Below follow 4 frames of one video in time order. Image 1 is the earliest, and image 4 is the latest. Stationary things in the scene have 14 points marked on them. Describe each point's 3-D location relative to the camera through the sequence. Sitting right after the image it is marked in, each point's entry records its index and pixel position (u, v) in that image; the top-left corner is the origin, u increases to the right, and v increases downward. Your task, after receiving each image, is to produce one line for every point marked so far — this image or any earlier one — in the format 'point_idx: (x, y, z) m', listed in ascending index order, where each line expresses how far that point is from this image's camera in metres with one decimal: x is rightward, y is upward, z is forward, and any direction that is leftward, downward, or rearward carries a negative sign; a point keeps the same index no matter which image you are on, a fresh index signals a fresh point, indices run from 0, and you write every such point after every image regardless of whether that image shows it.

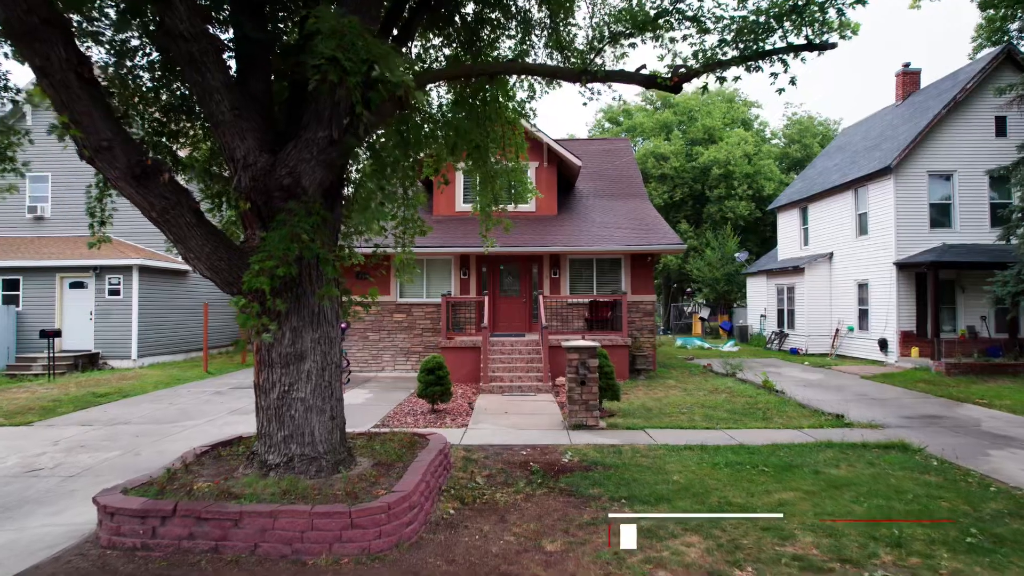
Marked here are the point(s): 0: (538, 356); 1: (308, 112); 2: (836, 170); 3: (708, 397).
0: (+0.4, -1.1, +10.9) m
1: (-1.3, +1.2, +4.4) m
2: (+7.9, +2.9, +16.3) m
3: (+2.7, -1.5, +9.4) m
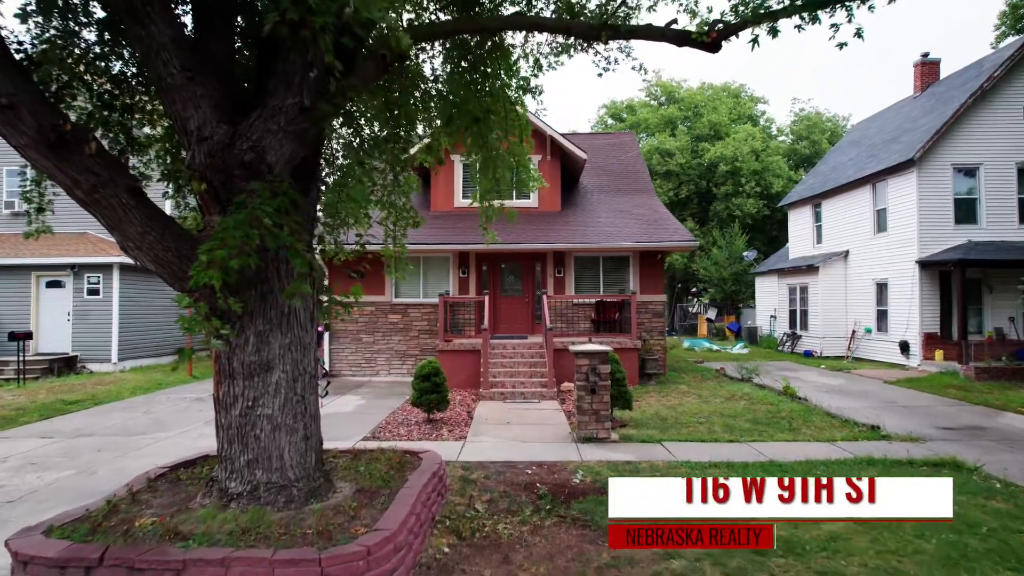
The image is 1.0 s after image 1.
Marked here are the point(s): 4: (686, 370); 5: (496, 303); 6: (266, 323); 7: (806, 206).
0: (+0.5, -1.1, +10.3) m
1: (-1.3, +1.2, +3.7) m
2: (+7.9, +2.9, +15.7) m
3: (+2.8, -1.5, +8.8) m
4: (+3.2, -1.5, +12.5) m
5: (-0.3, -0.3, +12.5) m
6: (-1.4, -0.2, +3.7) m
7: (+7.8, +2.2, +17.8) m
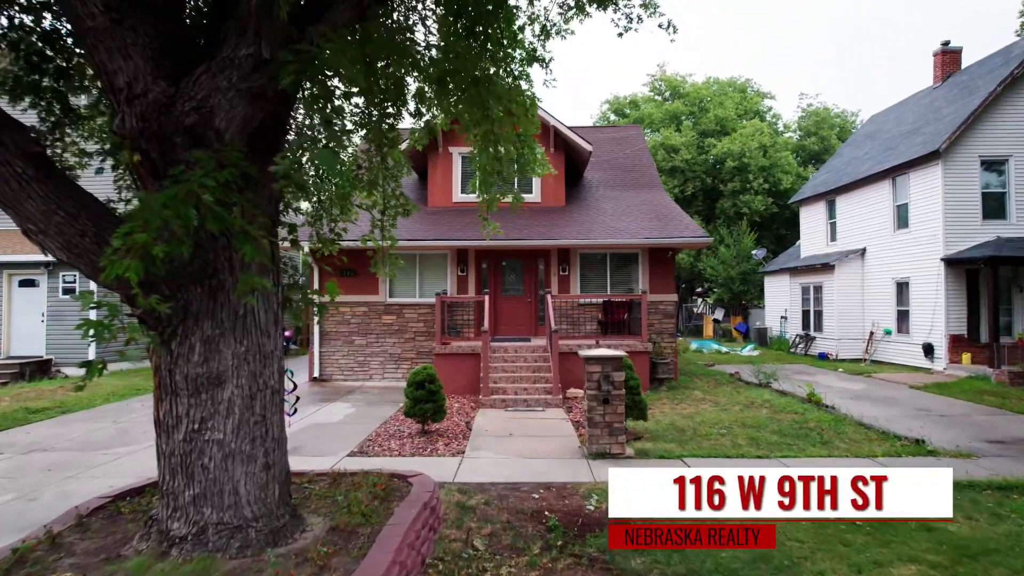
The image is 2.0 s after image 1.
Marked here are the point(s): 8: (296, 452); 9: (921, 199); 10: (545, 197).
0: (+0.5, -1.1, +9.6) m
1: (-1.3, +1.2, +3.0) m
2: (+7.9, +2.9, +15.0) m
3: (+2.8, -1.5, +8.1) m
4: (+3.3, -1.5, +11.8) m
5: (-0.3, -0.3, +11.8) m
6: (-1.3, -0.2, +3.0) m
7: (+7.8, +2.2, +17.1) m
8: (-2.0, -1.5, +6.4) m
9: (+7.6, +1.7, +12.5) m
10: (+0.6, +1.8, +13.0) m
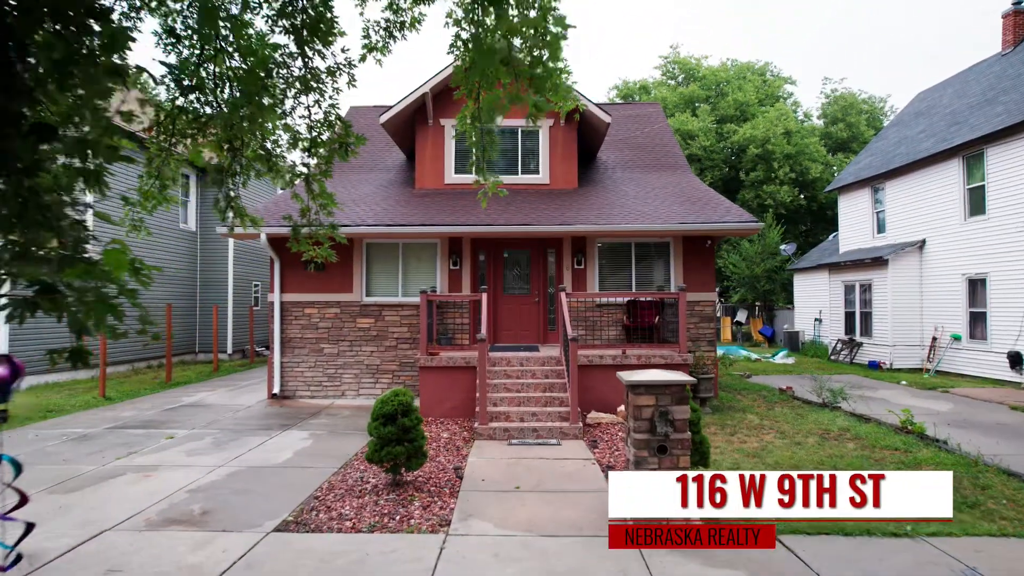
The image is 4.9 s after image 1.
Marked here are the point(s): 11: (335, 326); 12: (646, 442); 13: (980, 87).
0: (+0.5, -1.0, +7.5) m
1: (-1.2, +1.2, +1.0) m
2: (+8.0, +2.9, +12.9) m
3: (+2.9, -1.5, +6.0) m
4: (+3.3, -1.5, +9.7) m
5: (-0.2, -0.2, +9.8) m
6: (-1.3, -0.1, +1.0) m
7: (+7.8, +2.2, +15.1) m
8: (-2.0, -1.5, +4.3) m
9: (+7.7, +1.7, +10.5) m
10: (+0.7, +1.8, +11.0) m
11: (-2.5, -0.5, +9.4) m
12: (+0.8, -0.9, +4.1) m
13: (+8.7, +3.8, +12.6) m
